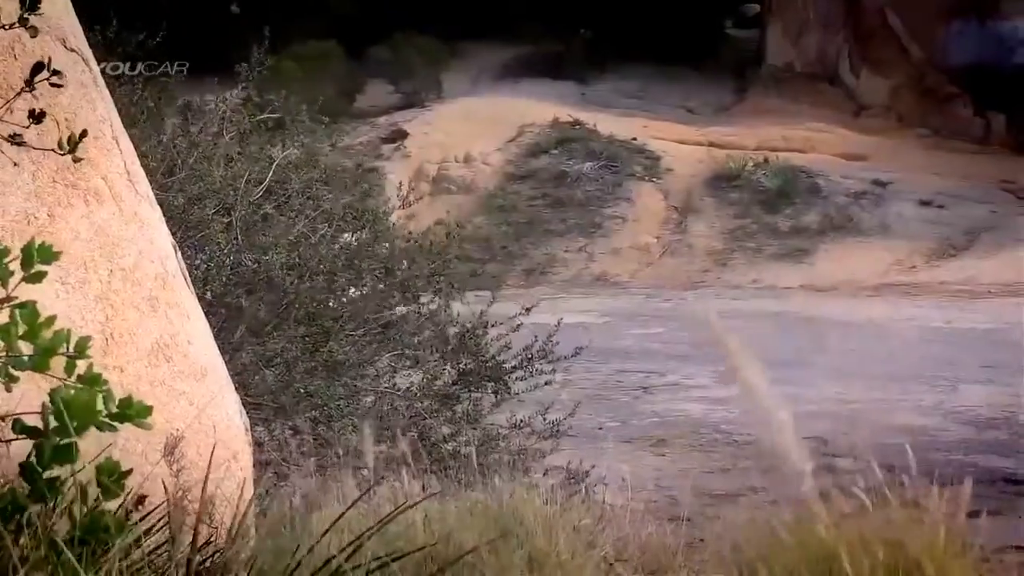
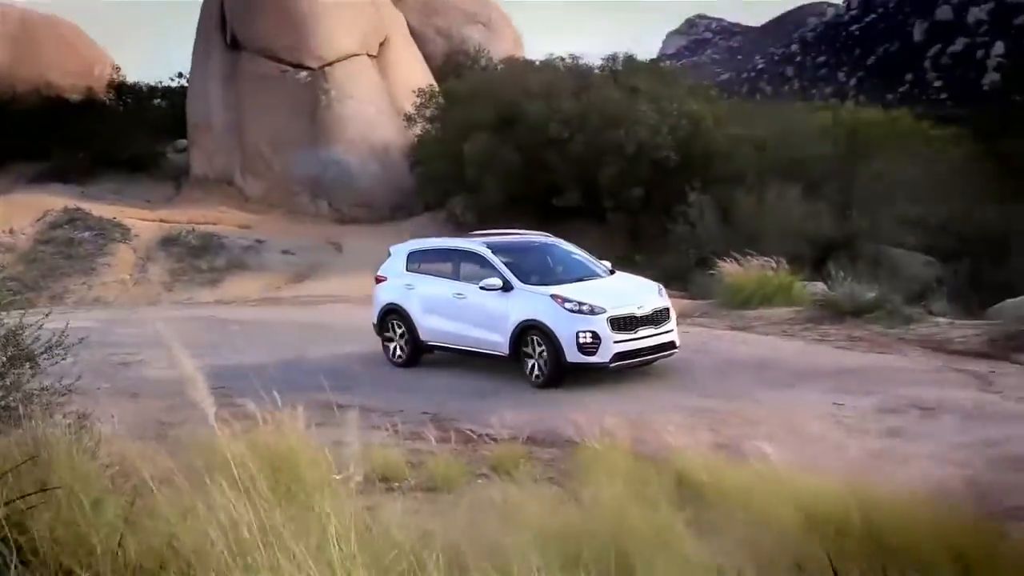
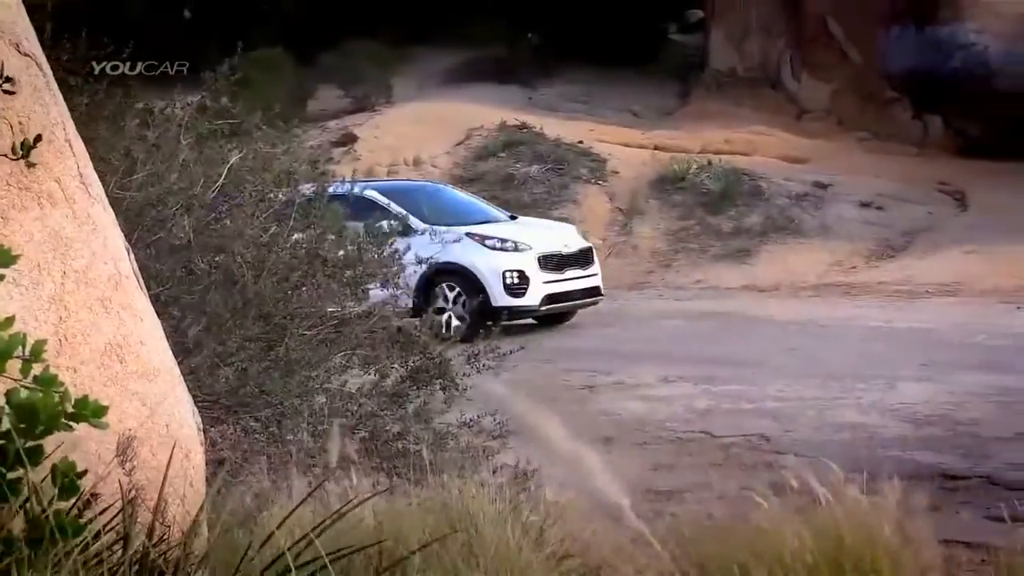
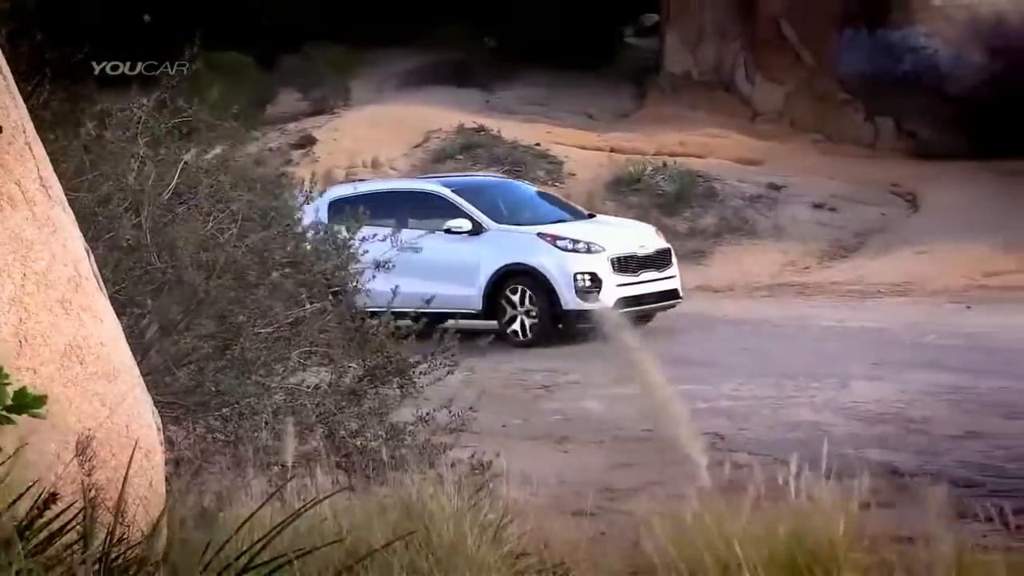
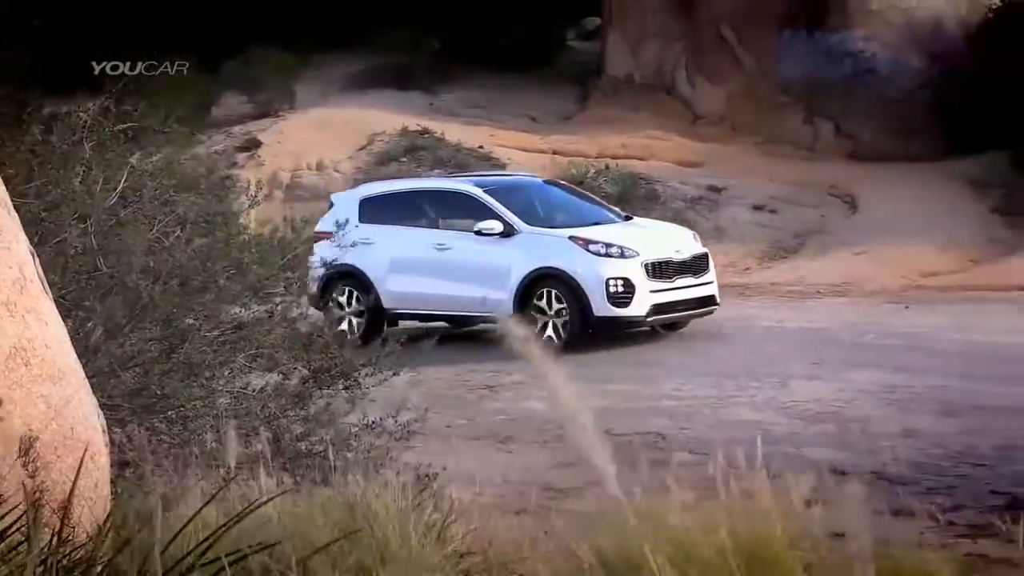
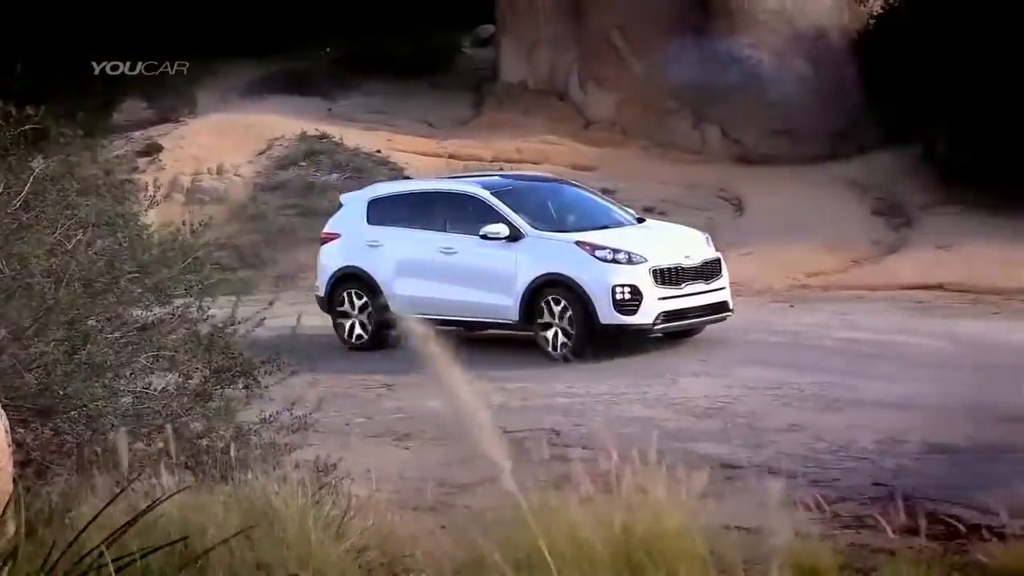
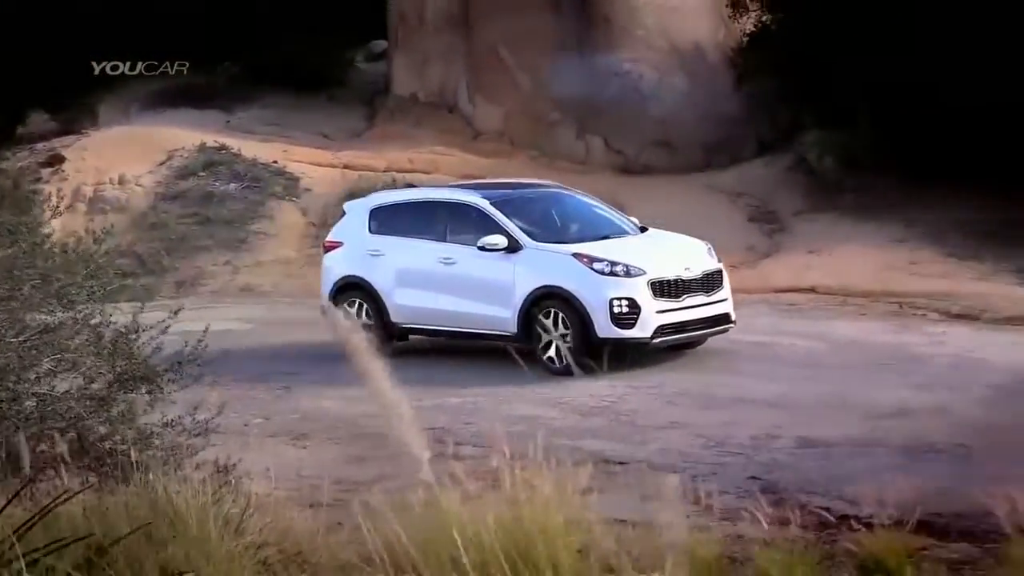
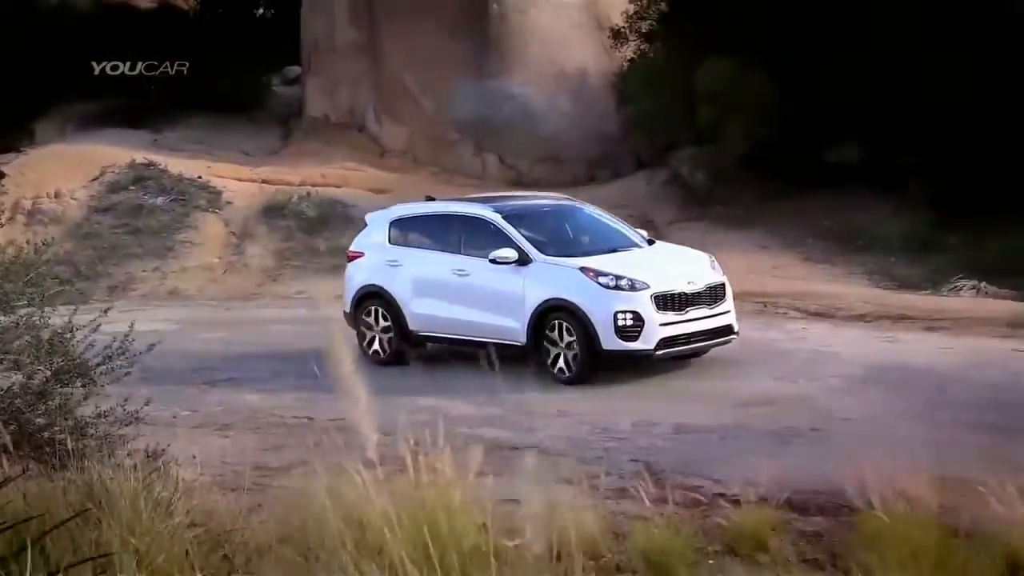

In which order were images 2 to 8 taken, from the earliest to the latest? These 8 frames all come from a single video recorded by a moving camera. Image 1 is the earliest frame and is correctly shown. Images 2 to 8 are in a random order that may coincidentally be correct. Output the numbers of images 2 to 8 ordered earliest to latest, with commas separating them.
3, 4, 5, 6, 7, 8, 2
